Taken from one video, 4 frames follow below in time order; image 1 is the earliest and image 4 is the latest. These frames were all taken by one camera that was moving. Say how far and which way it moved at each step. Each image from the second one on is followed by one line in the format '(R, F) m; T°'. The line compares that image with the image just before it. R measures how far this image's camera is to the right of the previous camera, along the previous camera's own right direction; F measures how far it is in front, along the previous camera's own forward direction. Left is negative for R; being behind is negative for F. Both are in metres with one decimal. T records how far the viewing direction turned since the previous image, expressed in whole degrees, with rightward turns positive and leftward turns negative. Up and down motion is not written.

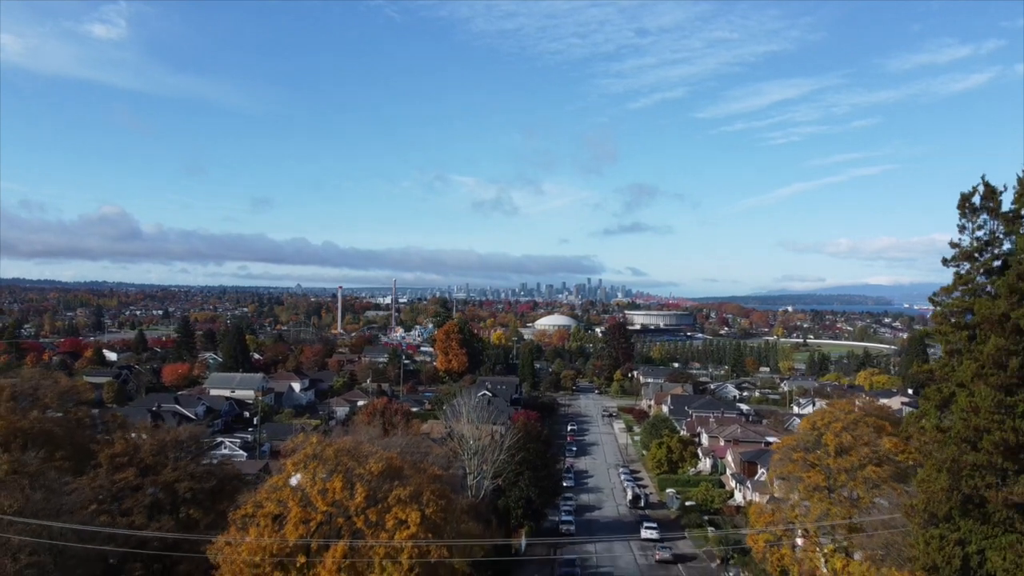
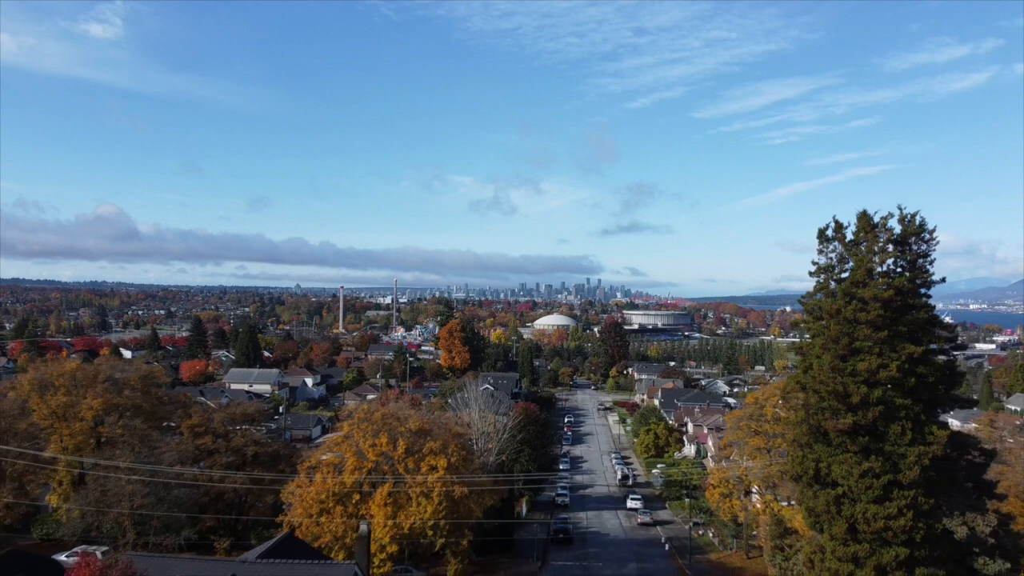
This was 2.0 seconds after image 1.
(-0.1, -2.4) m; 0°
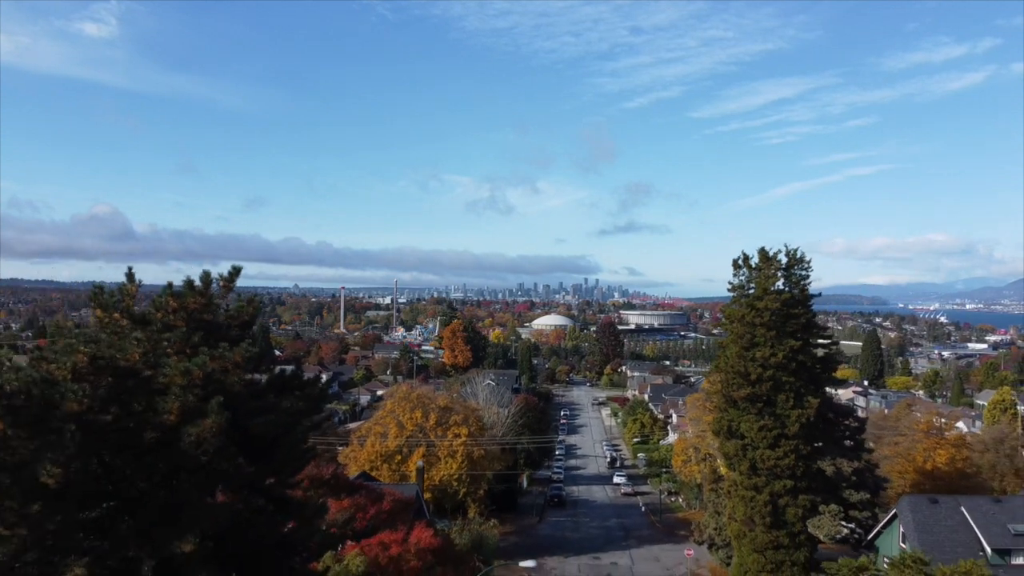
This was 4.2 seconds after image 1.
(-0.1, -3.1) m; 0°
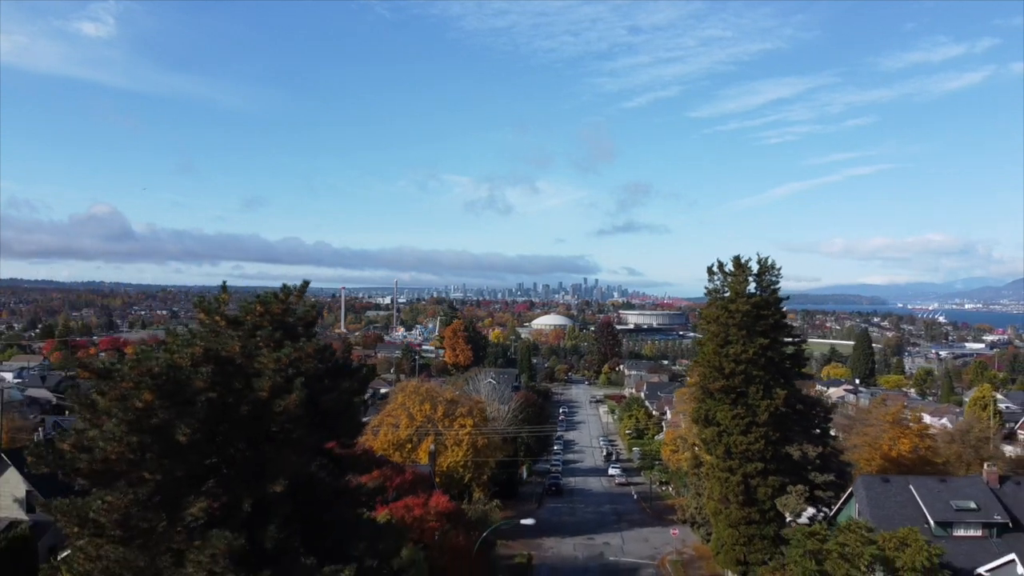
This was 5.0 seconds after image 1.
(0.0, -1.3) m; 0°
